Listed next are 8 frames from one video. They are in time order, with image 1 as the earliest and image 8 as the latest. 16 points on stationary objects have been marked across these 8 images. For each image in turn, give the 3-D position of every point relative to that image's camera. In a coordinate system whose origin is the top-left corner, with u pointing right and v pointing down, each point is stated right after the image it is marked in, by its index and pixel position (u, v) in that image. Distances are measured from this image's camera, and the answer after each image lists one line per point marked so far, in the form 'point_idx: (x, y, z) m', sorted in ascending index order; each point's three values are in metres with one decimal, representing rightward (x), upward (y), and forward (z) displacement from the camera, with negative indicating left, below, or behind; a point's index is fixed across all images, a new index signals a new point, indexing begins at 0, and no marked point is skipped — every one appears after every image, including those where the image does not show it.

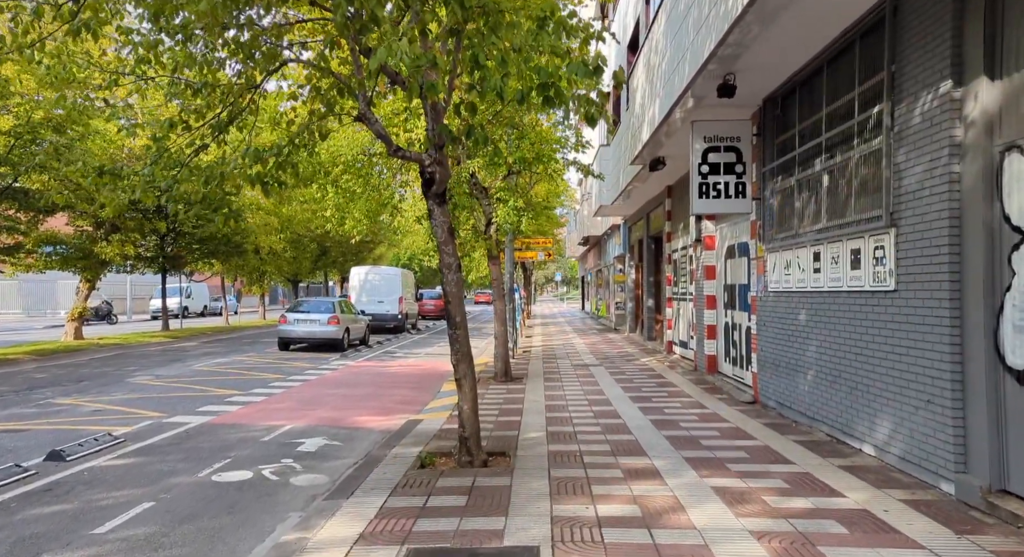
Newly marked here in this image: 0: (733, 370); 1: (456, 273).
0: (+3.5, -1.5, +13.1) m
1: (-0.5, 0.0, +7.3) m
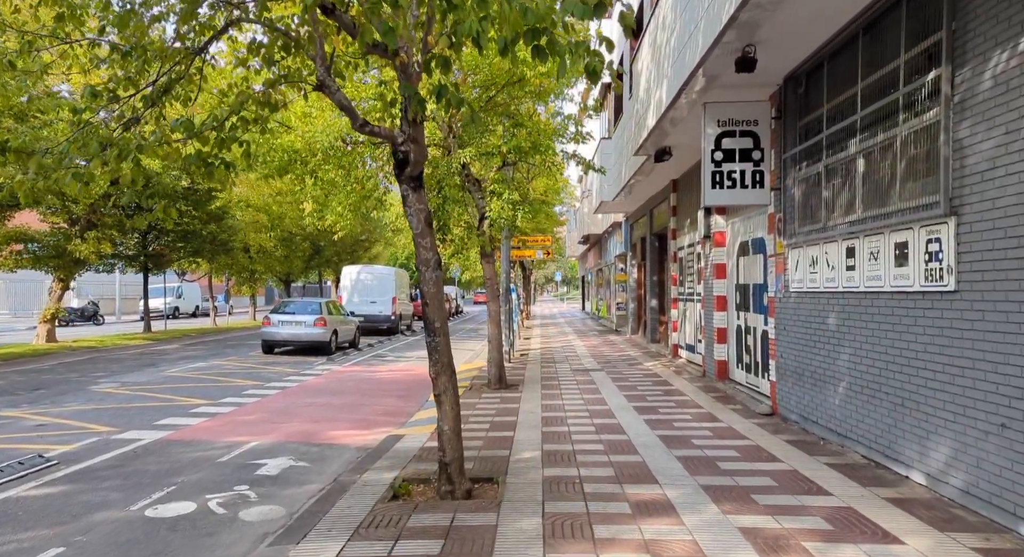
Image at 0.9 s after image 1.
0: (+3.5, -1.5, +12.1) m
1: (-0.6, +0.1, +6.3) m
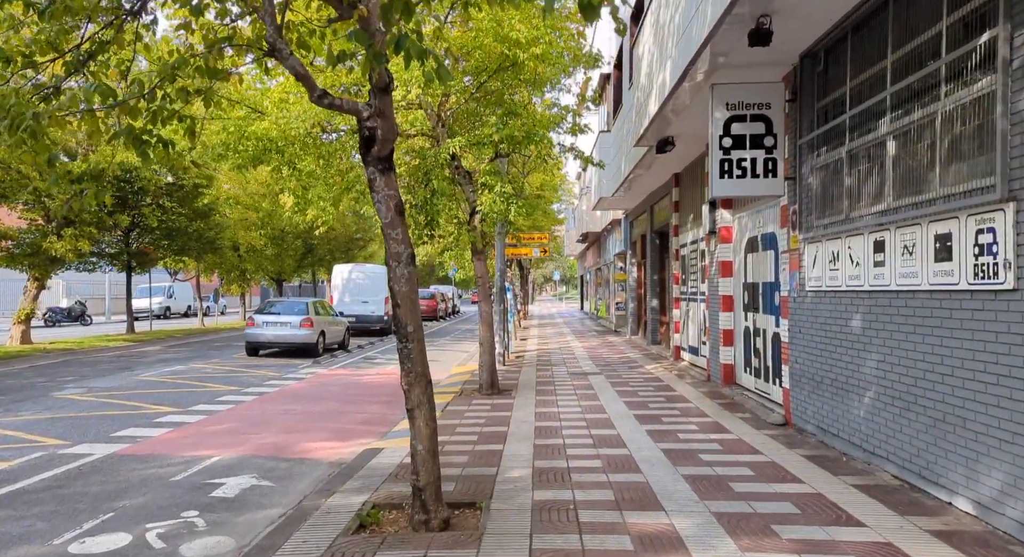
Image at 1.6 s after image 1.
0: (+3.3, -1.4, +11.2) m
1: (-0.7, +0.1, +5.5) m
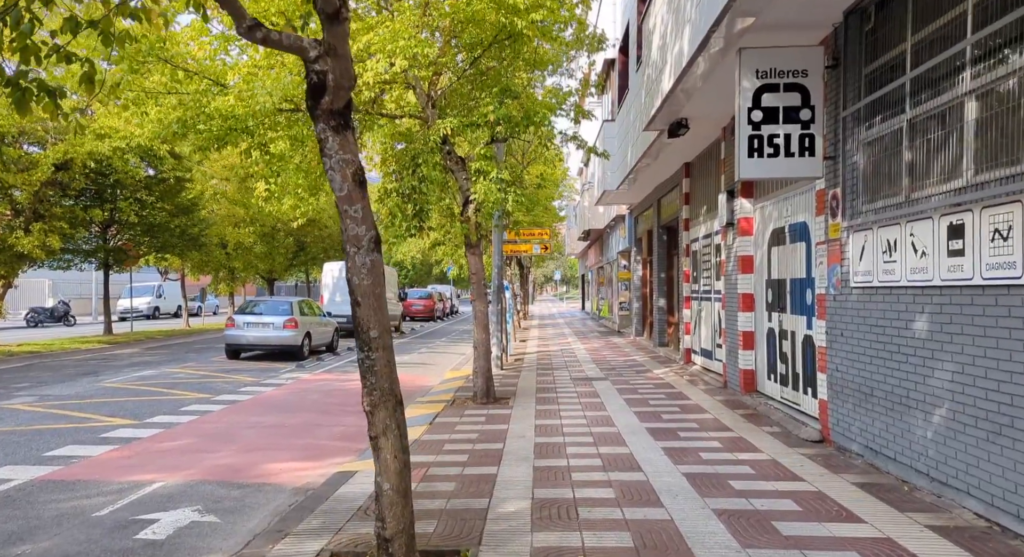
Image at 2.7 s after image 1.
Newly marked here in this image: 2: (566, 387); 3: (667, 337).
0: (+3.3, -1.4, +10.0) m
1: (-0.7, +0.1, +4.2) m
2: (+0.9, -1.8, +13.5) m
3: (+3.7, -1.4, +19.8) m
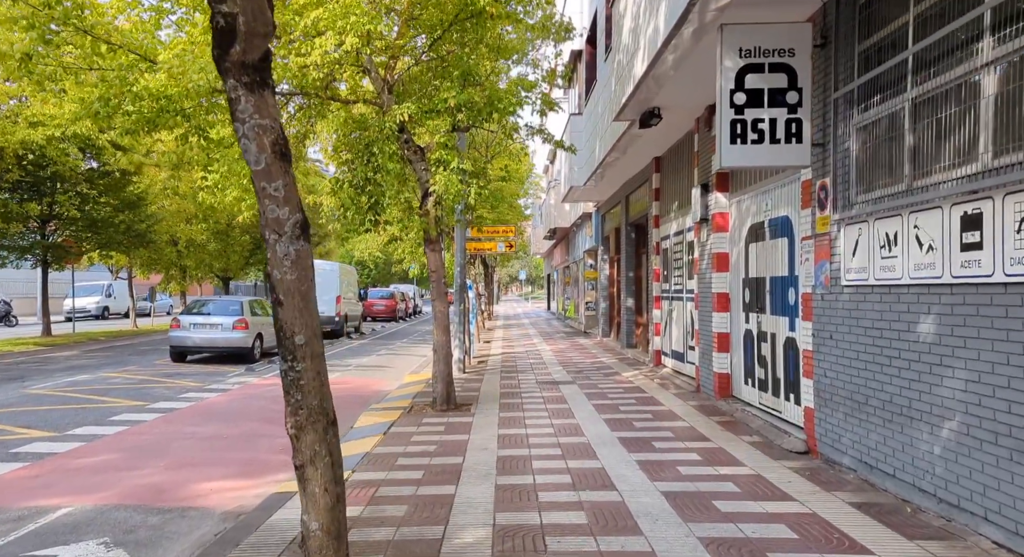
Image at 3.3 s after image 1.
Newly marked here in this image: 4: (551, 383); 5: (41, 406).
0: (+2.9, -1.4, +9.4) m
1: (-0.9, +0.2, +3.5) m
2: (+0.3, -1.8, +12.8) m
3: (+2.9, -1.4, +19.2) m
4: (+0.7, -1.8, +14.2) m
5: (-6.1, -1.7, +10.6) m
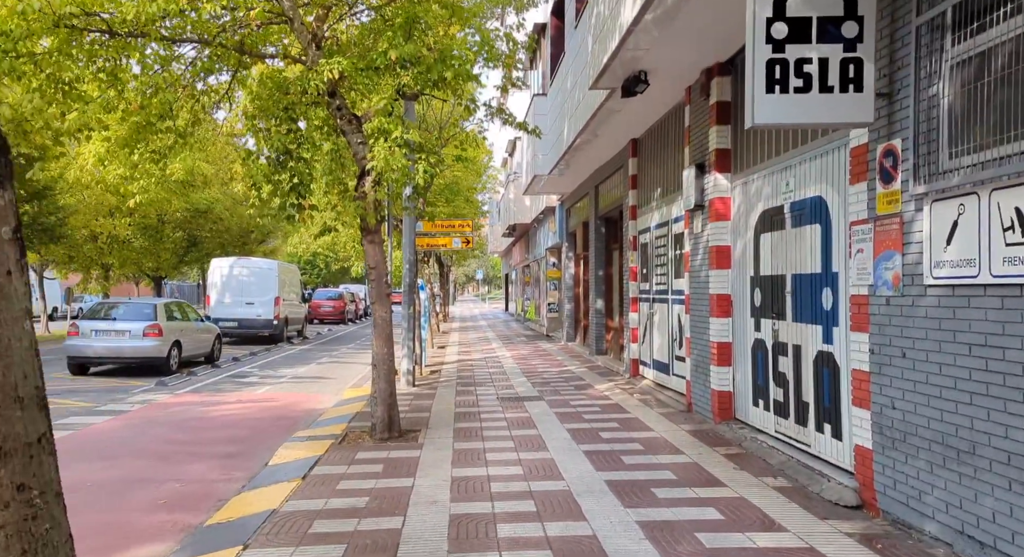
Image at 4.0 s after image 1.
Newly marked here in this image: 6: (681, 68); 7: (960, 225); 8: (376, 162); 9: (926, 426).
0: (+2.5, -1.4, +7.6) m
1: (-1.0, +0.2, +1.4) m
2: (-0.3, -1.8, +10.8) m
3: (+2.0, -1.4, +17.4) m
4: (0.0, -1.8, +12.2) m
5: (-6.5, -1.7, +8.3) m
6: (+1.9, +2.4, +9.3) m
7: (+2.4, +0.3, +4.5) m
8: (-1.4, +1.2, +8.7) m
9: (+2.5, -0.9, +4.8) m
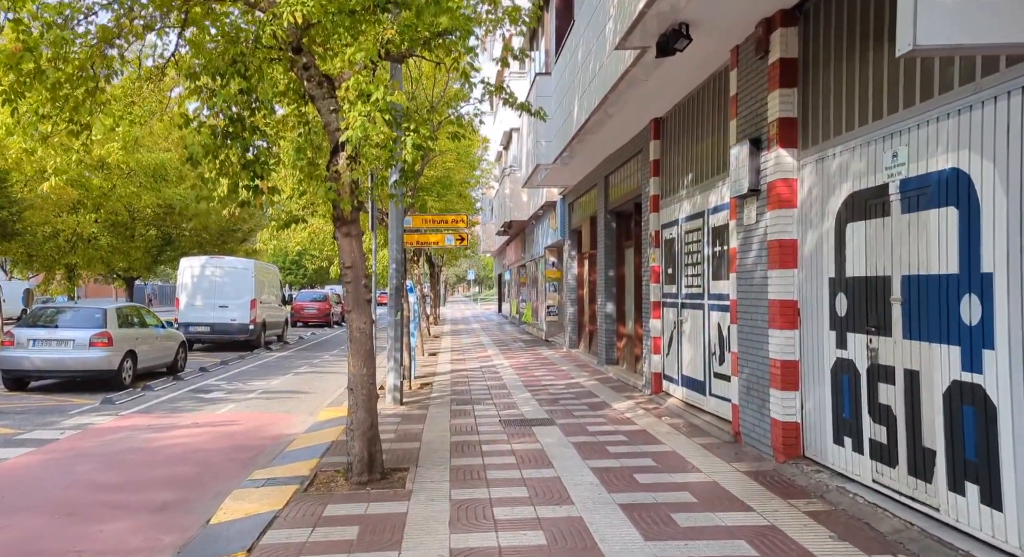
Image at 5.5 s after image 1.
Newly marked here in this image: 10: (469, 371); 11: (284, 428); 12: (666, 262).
0: (+2.6, -1.4, +5.7) m
1: (-0.8, +0.2, -0.4) m
2: (-0.2, -1.8, +8.9) m
3: (+2.0, -1.4, +15.6) m
4: (+0.1, -1.8, +10.4) m
5: (-6.4, -1.7, +6.4) m
6: (+2.0, +2.4, +7.5) m
7: (+2.6, +0.3, +2.7) m
8: (-1.3, +1.2, +6.8) m
9: (+2.6, -0.9, +3.0) m
10: (-0.9, -1.9, +16.6) m
11: (-3.1, -2.0, +11.3) m
12: (+2.1, +0.2, +11.4) m
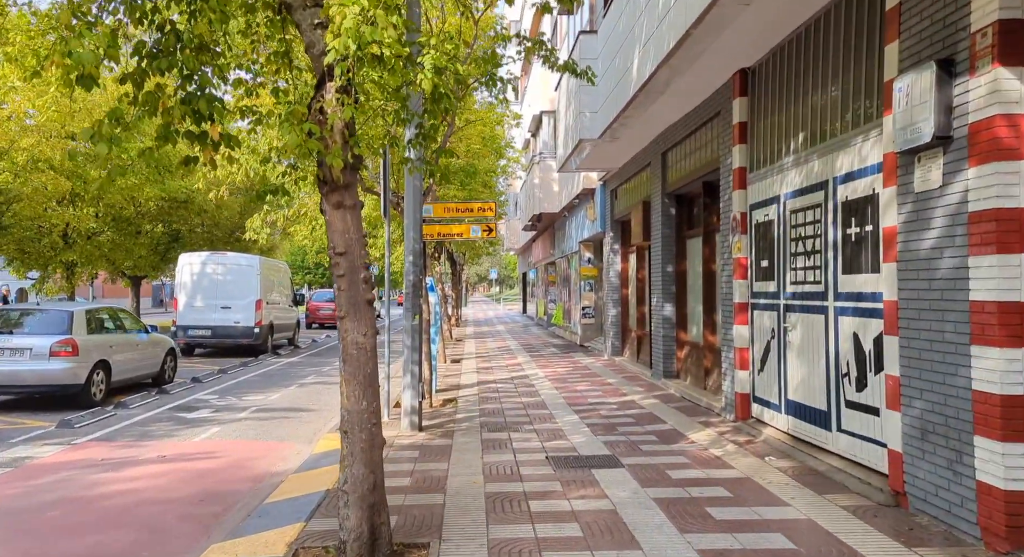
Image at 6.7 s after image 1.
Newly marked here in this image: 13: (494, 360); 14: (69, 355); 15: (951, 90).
0: (+3.0, -1.3, +3.2) m
1: (-0.6, +0.2, -2.9) m
2: (+0.3, -1.7, +6.5) m
3: (+2.6, -1.3, +13.0) m
4: (+0.6, -1.7, +7.9) m
5: (-6.0, -1.6, +4.1) m
6: (+2.4, +2.4, +5.0) m
7: (+2.9, +0.3, +0.1) m
8: (-0.9, +1.3, +4.4) m
9: (+2.9, -0.8, +0.4) m
10: (-0.2, -1.8, +14.2) m
11: (-2.6, -2.0, +8.9) m
12: (+2.7, +0.3, +8.8) m
13: (-0.4, -1.8, +18.4) m
14: (-5.7, -1.0, +10.3) m
15: (+2.7, +1.2, +5.1) m
